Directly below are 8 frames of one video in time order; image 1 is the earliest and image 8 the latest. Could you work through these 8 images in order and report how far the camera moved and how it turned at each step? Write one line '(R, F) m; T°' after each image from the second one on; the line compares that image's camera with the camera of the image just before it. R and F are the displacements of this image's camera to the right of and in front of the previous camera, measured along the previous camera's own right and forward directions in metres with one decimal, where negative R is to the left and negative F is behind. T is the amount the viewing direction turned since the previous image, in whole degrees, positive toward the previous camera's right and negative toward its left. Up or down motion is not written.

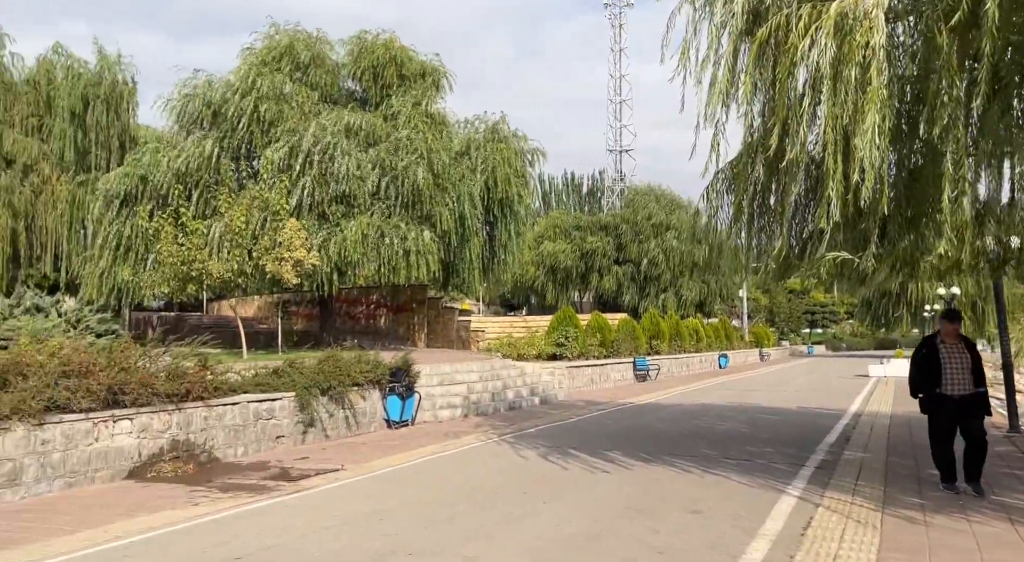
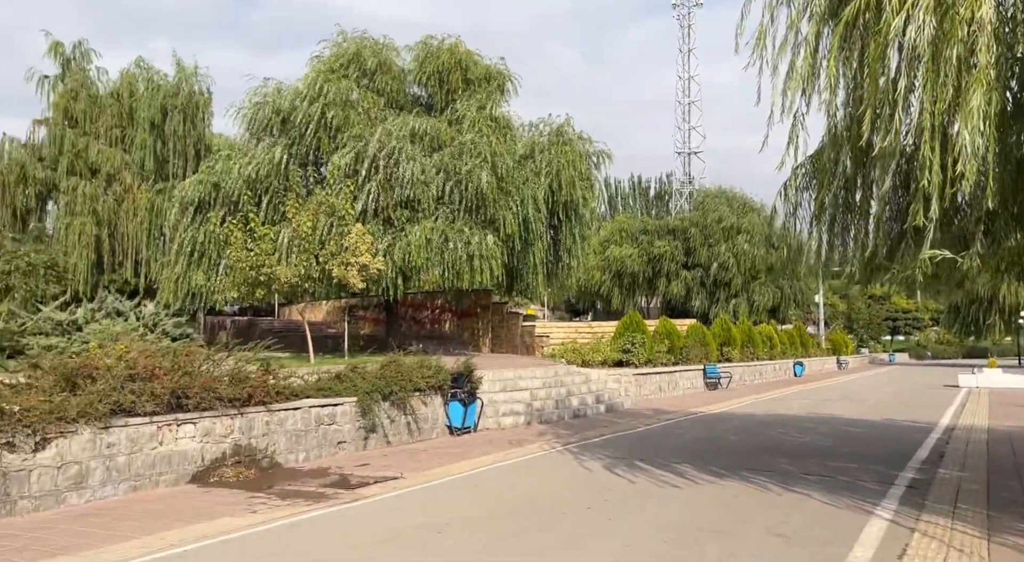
(0.0, +0.3) m; -5°
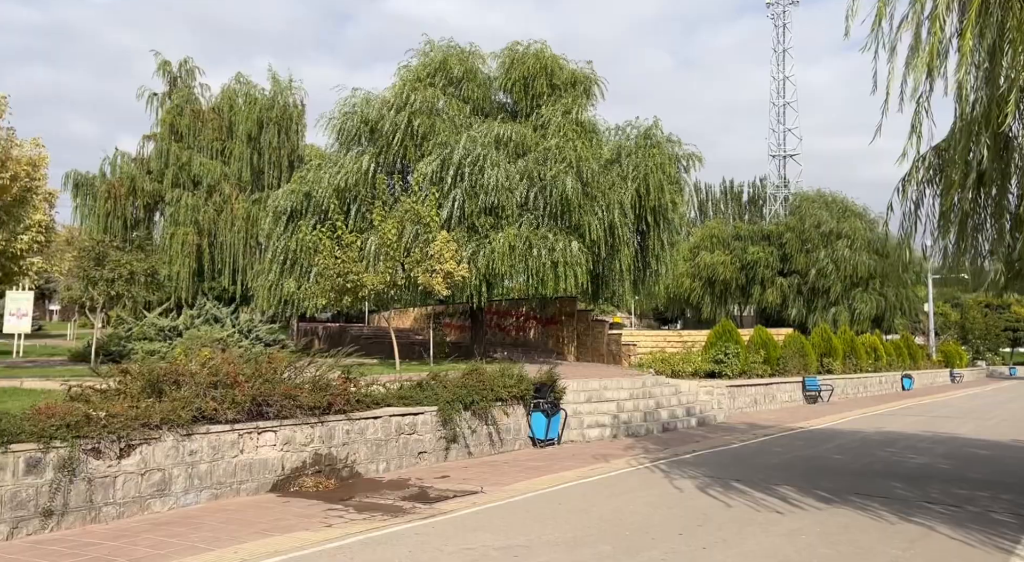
(0.0, +0.4) m; -7°
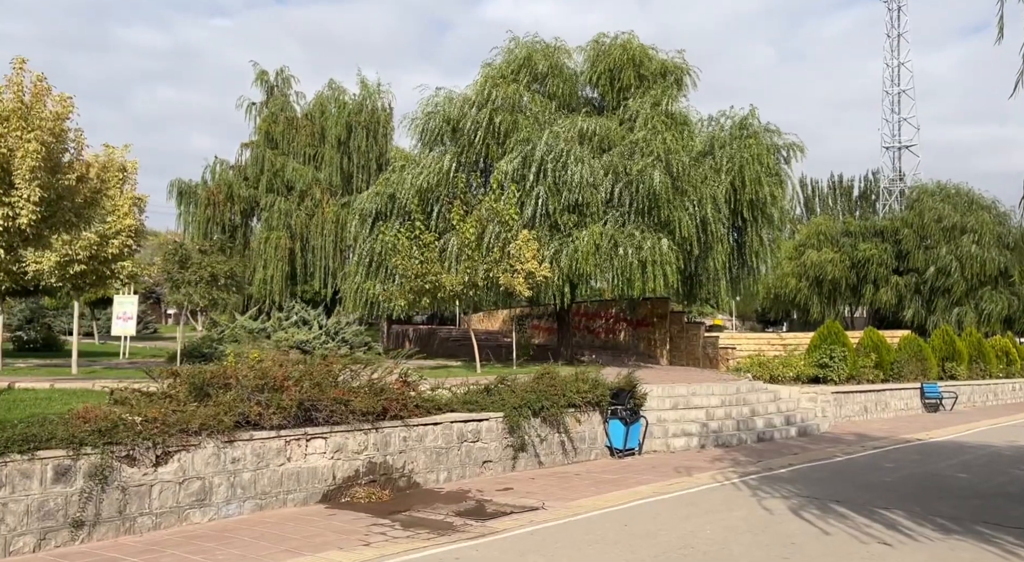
(+0.4, +0.8) m; -7°
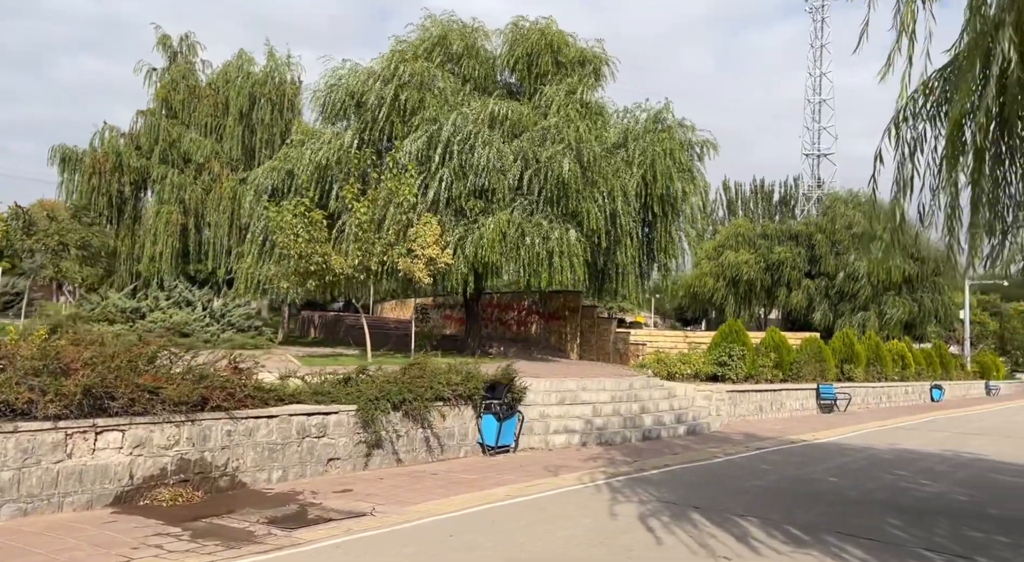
(+0.9, +0.8) m; +5°
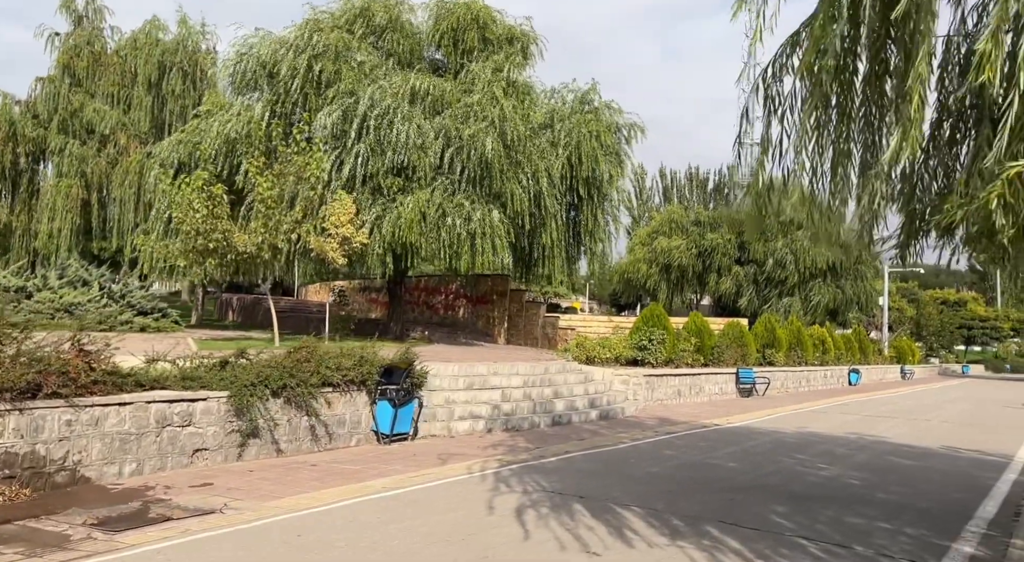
(+0.6, +0.6) m; +4°
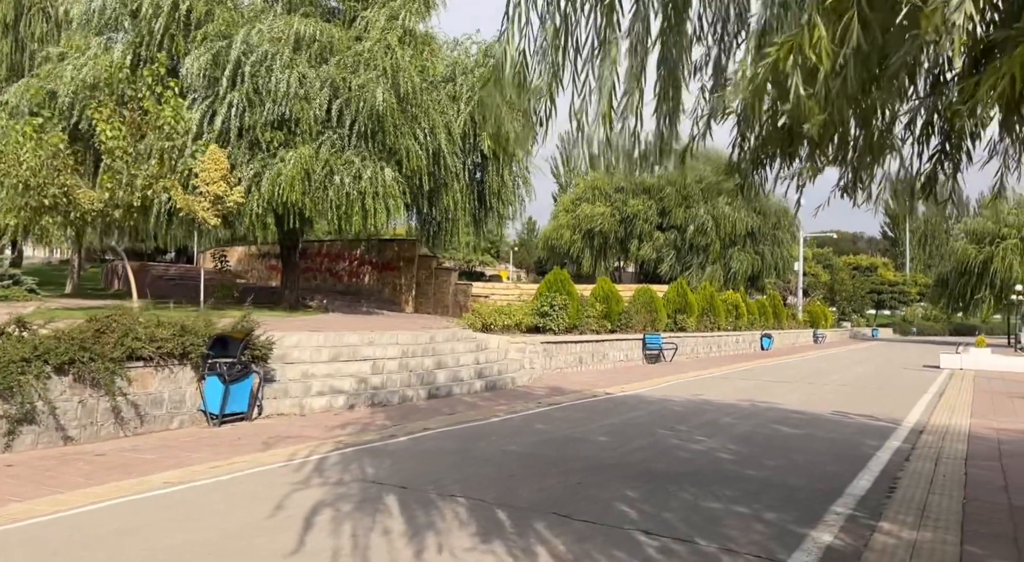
(+1.0, +1.2) m; +5°
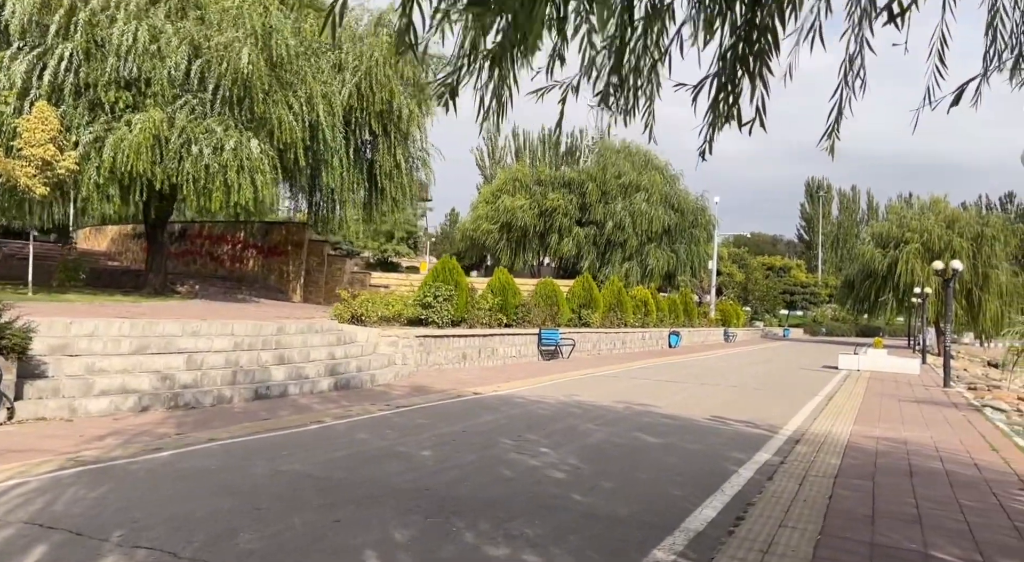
(+1.2, +1.5) m; +5°
